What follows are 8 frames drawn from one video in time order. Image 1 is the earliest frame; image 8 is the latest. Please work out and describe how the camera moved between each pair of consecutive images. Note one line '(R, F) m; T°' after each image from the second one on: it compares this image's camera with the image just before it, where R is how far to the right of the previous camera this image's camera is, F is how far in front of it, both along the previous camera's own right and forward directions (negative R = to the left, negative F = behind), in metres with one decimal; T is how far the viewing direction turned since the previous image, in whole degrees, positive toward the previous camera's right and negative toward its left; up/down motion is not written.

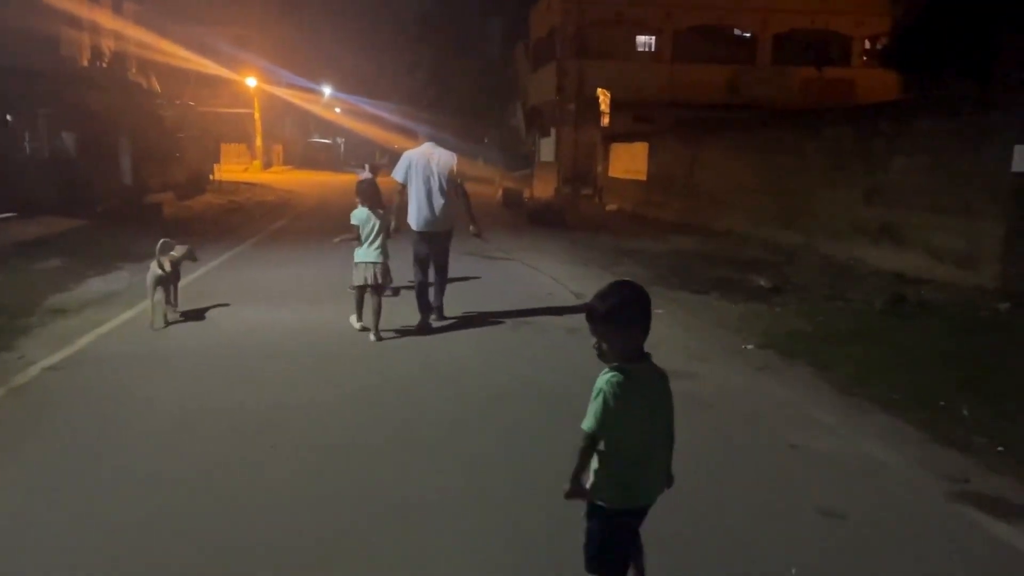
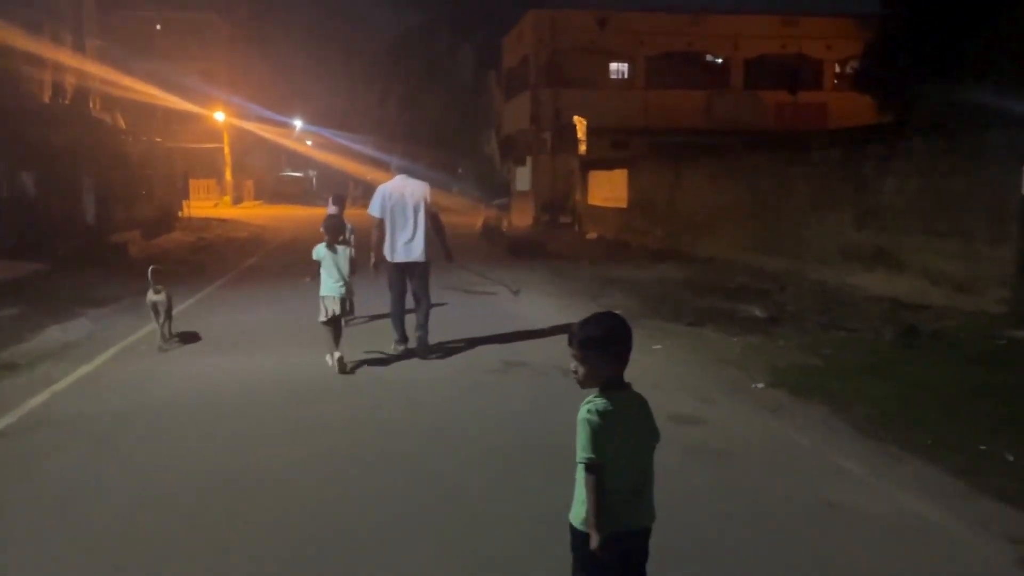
(-0.1, +0.6) m; +2°
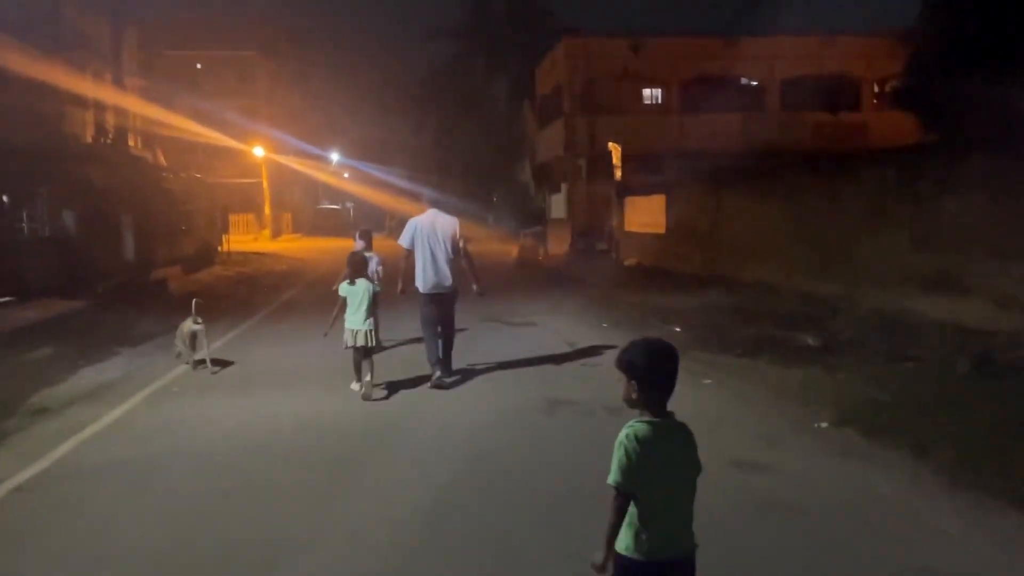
(-0.1, +0.4) m; -2°
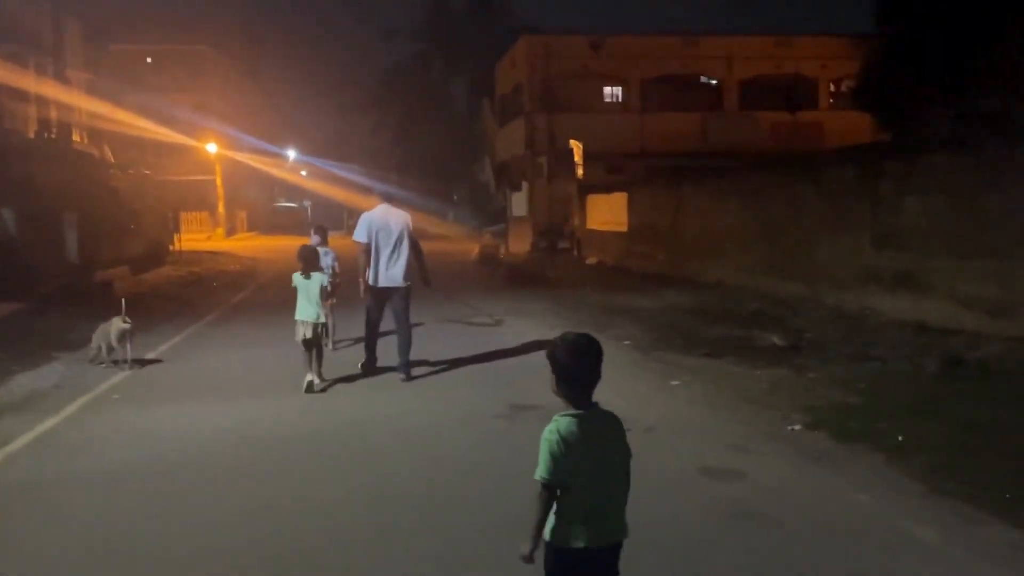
(0.0, +0.4) m; +3°
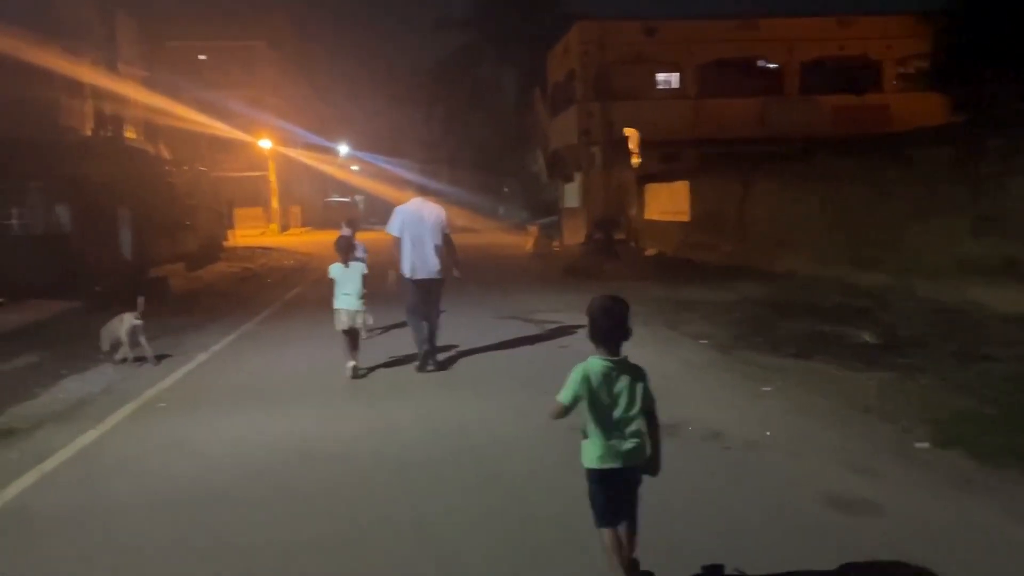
(-0.2, +0.8) m; -3°
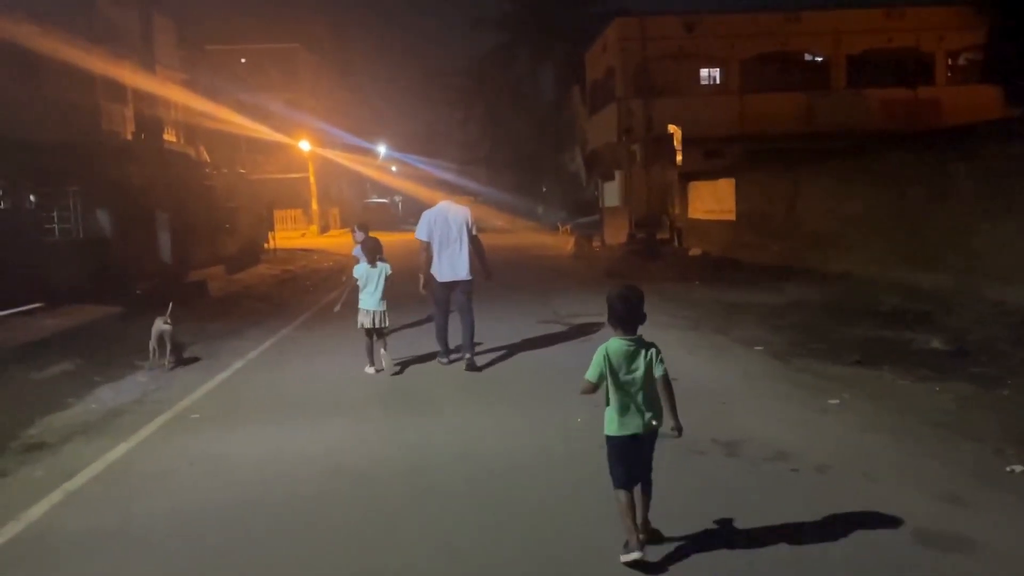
(-0.1, +0.5) m; -3°
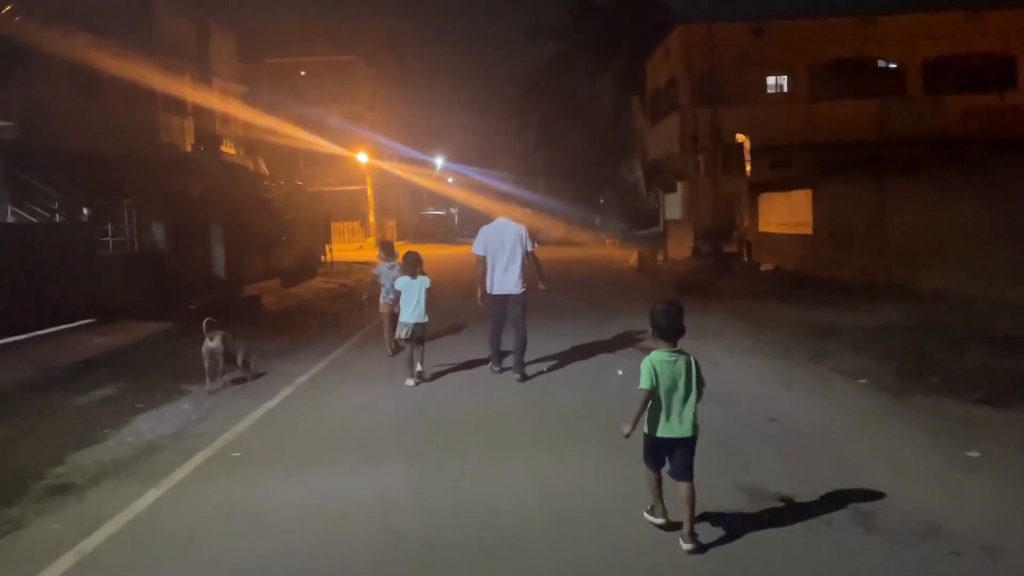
(-0.2, +1.0) m; -4°
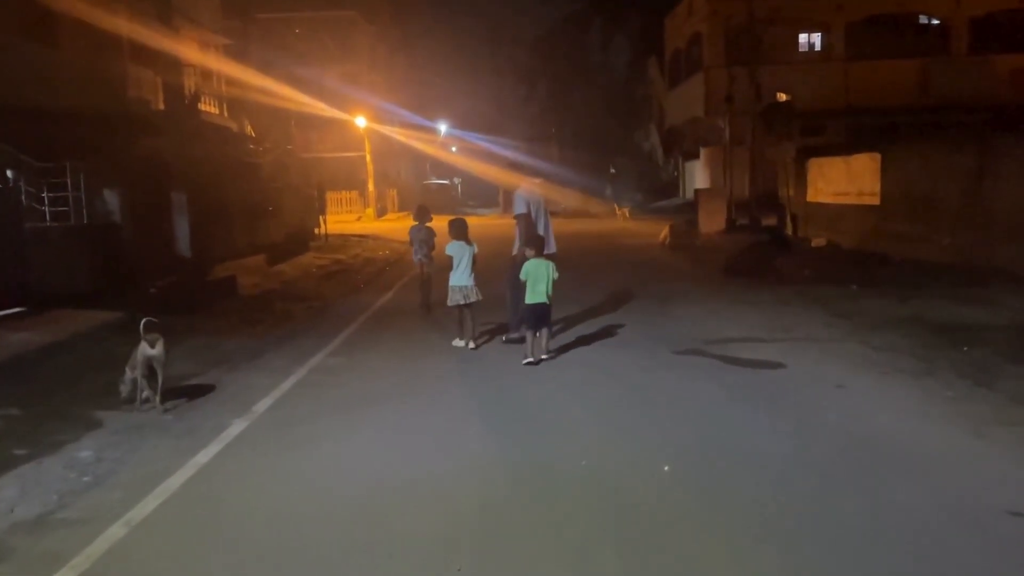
(-0.4, +3.2) m; 0°
